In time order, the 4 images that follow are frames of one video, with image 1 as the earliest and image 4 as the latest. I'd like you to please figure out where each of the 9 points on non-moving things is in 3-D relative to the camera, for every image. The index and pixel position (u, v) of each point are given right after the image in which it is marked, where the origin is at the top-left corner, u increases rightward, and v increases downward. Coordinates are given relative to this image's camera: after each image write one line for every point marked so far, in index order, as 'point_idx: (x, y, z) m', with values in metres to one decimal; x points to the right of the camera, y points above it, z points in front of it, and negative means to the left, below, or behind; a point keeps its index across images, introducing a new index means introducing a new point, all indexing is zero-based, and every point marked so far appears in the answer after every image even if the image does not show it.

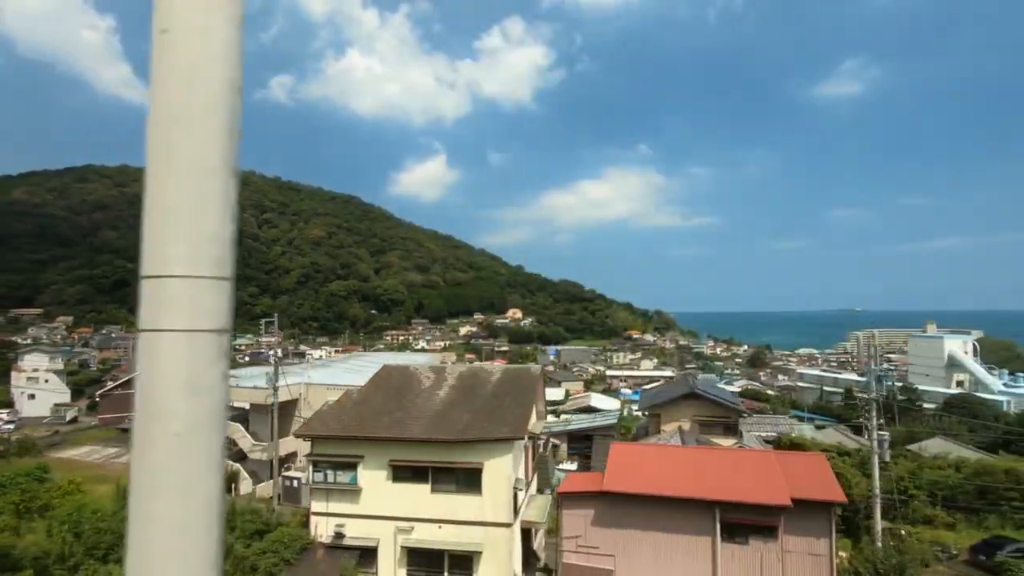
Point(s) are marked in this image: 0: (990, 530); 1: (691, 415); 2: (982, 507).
0: (+11.1, -5.6, +13.3) m
1: (+5.1, -3.7, +16.8) m
2: (+11.2, -5.1, +13.7) m
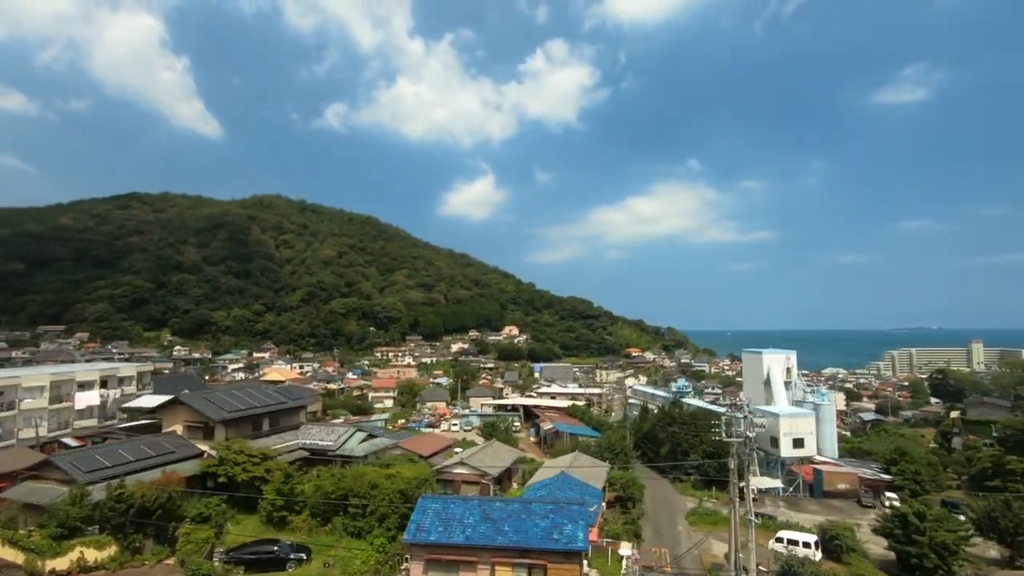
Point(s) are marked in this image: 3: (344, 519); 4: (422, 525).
0: (-4.5, -5.7, +13.4) m
1: (-10.0, -4.0, +17.5) m
2: (-4.3, -5.3, +13.8) m
3: (-4.0, -5.4, +13.5) m
4: (-1.9, -5.0, +12.2) m
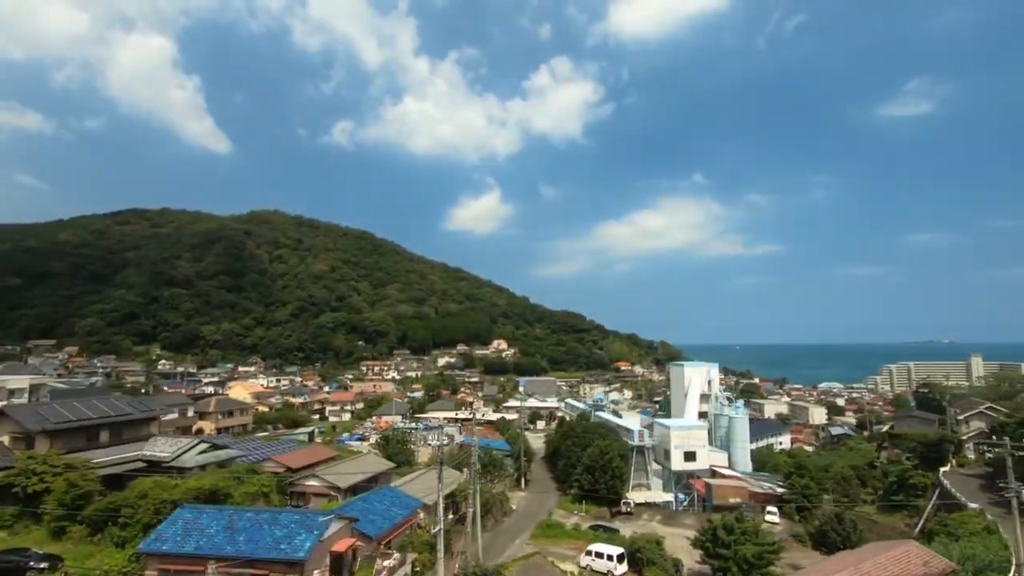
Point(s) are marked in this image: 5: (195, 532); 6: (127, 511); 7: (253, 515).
0: (-9.9, -6.0, +13.4) m
1: (-15.4, -4.4, +17.7) m
2: (-9.8, -5.6, +13.9) m
3: (-9.4, -5.7, +13.5) m
4: (-7.4, -5.2, +12.2) m
5: (-6.7, -5.2, +12.2) m
6: (-9.1, -5.3, +13.6) m
7: (-5.6, -5.0, +12.6) m
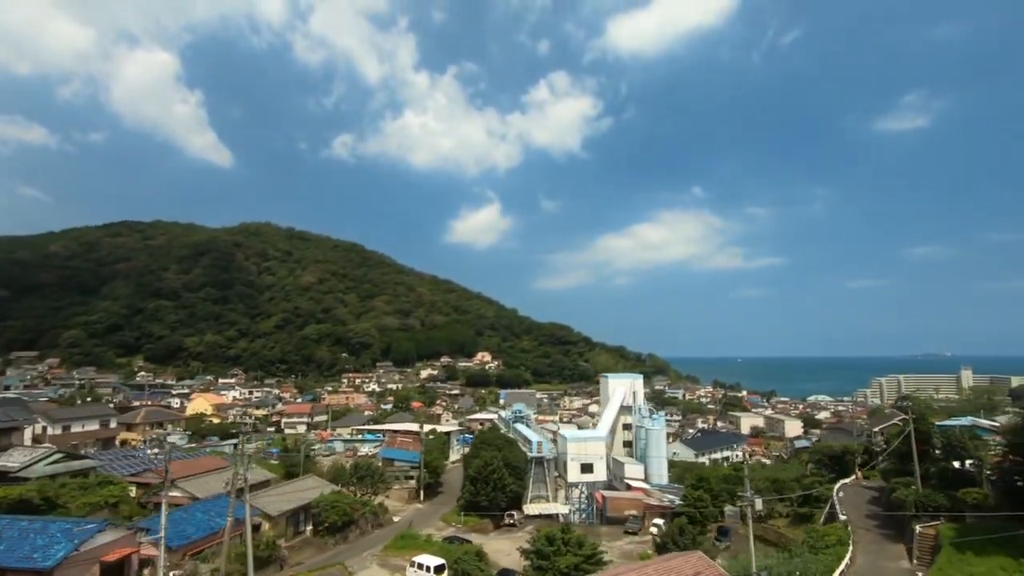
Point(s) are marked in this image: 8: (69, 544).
0: (-14.9, -6.2, +13.4) m
1: (-20.4, -4.7, +17.7) m
2: (-14.7, -5.8, +13.8) m
3: (-14.4, -5.9, +13.5) m
4: (-12.3, -5.4, +12.2) m
5: (-11.7, -5.3, +12.2) m
6: (-14.1, -5.5, +13.6) m
7: (-10.6, -5.1, +12.5) m
8: (-9.1, -5.3, +11.9) m
